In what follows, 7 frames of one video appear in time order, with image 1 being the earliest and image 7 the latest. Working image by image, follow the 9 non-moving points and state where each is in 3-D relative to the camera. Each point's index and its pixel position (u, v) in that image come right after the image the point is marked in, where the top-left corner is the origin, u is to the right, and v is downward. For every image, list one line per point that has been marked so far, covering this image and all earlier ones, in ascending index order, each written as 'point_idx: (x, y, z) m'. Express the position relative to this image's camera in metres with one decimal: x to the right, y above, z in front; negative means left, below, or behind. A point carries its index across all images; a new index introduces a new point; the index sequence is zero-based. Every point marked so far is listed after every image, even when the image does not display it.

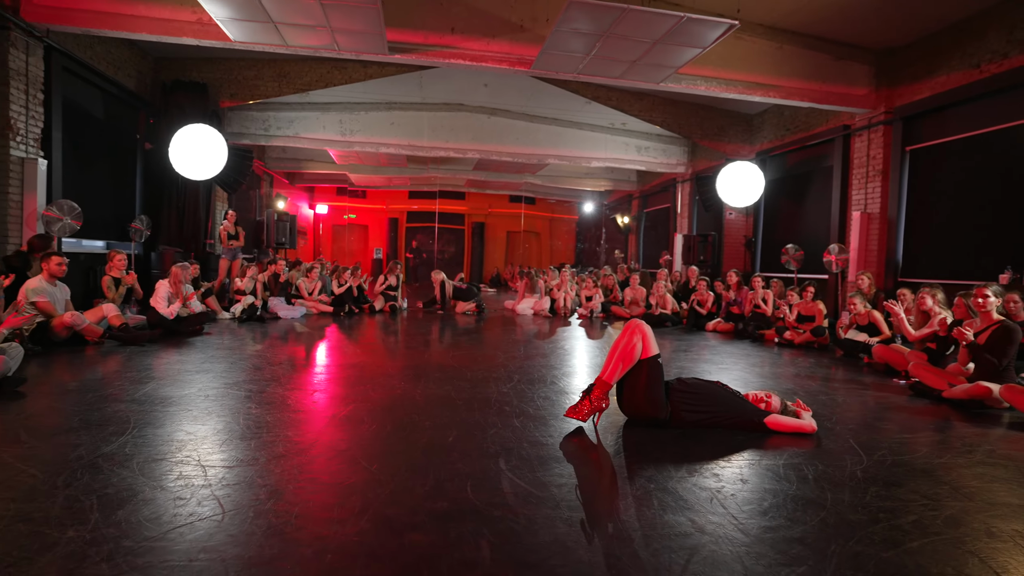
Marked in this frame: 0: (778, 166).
0: (+5.0, +2.3, +9.4) m
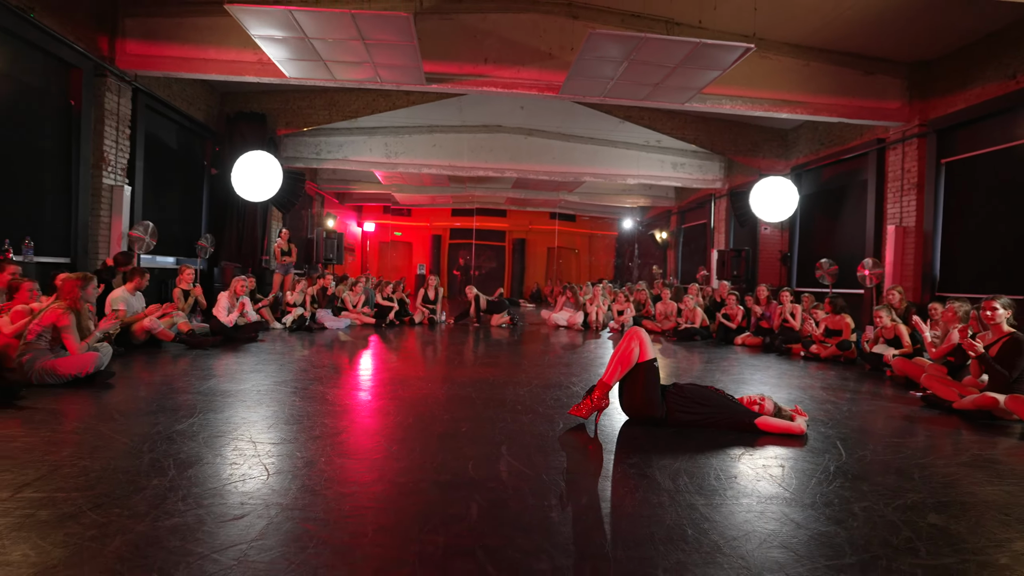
0: (+5.6, +2.0, +9.4) m
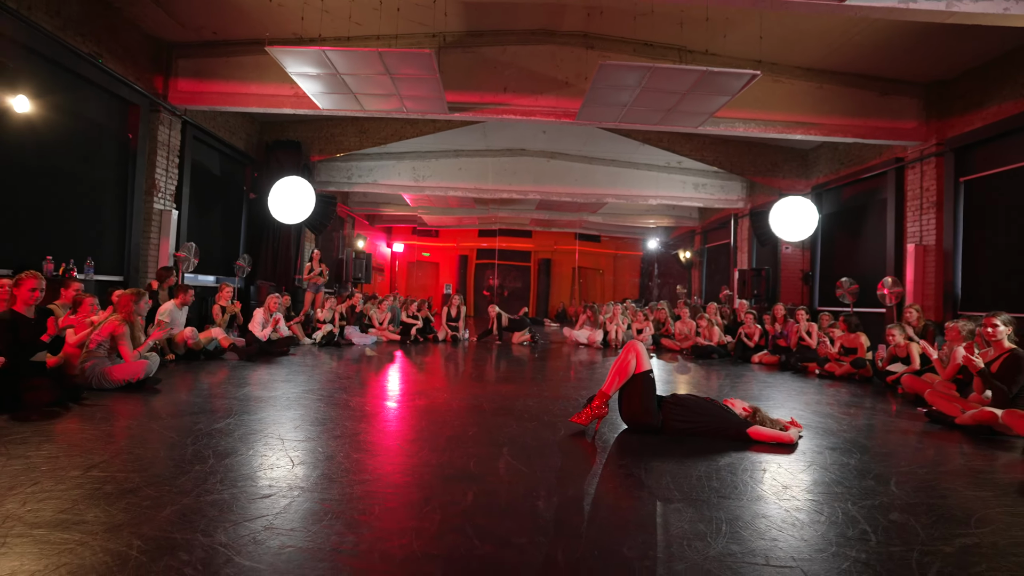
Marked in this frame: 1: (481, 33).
0: (+6.0, +1.6, +9.4) m
1: (-0.4, +3.6, +7.0) m
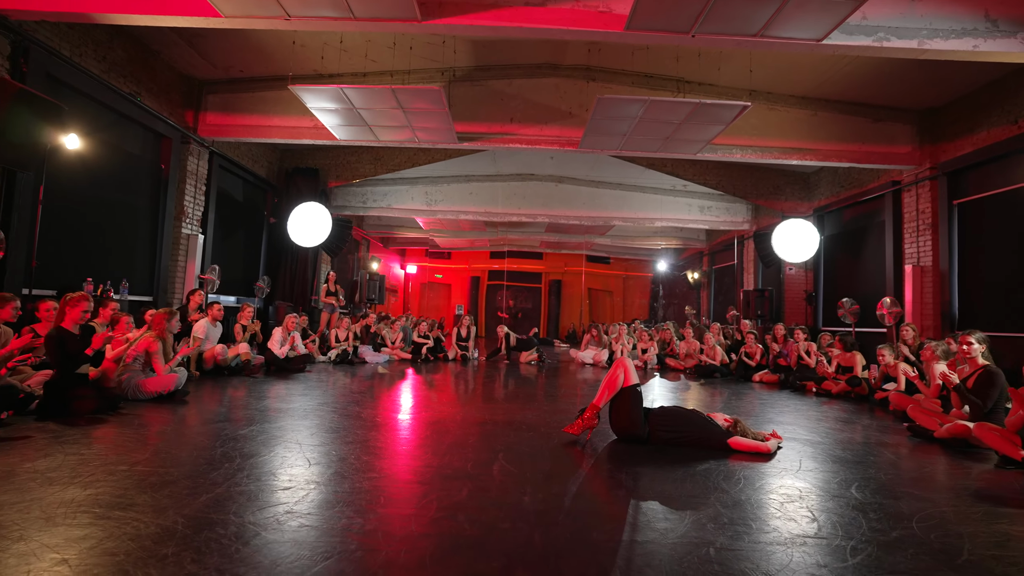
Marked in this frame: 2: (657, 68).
0: (+6.2, +1.3, +9.5) m
1: (-0.3, +3.3, +7.5) m
2: (+2.1, +3.1, +7.1) m
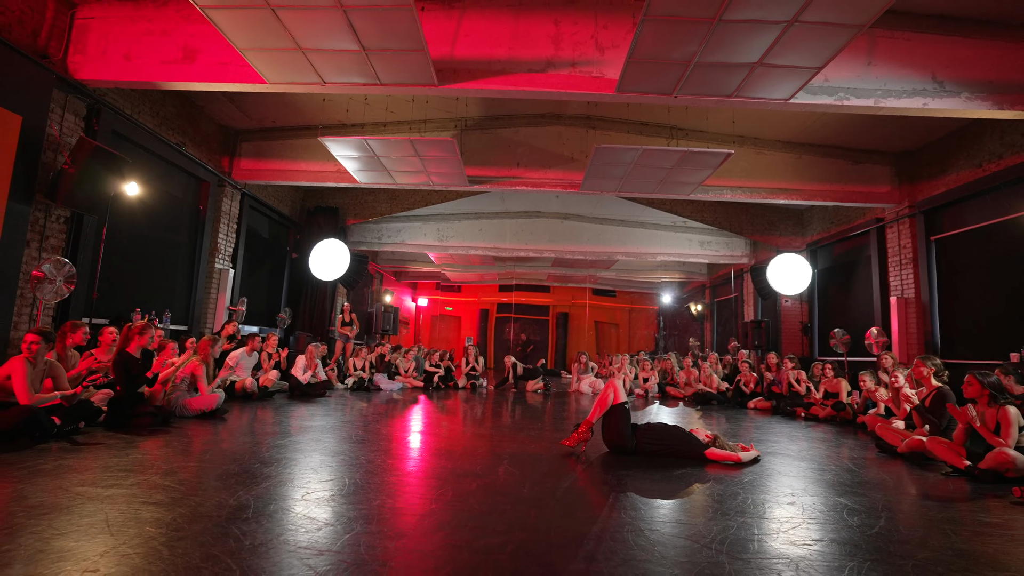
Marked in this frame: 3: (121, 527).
0: (+6.3, +0.6, +10.0) m
1: (-0.2, +2.8, +8.2) m
2: (+2.2, +2.7, +7.8) m
3: (-1.5, -0.9, +1.9) m
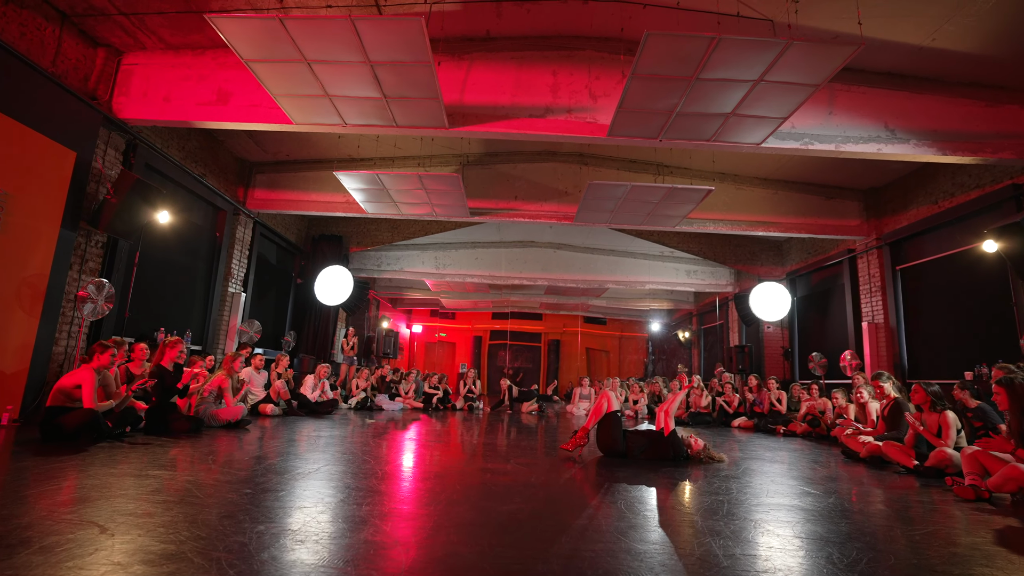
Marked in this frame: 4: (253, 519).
0: (+6.2, +0.1, +10.6) m
1: (-0.3, +2.4, +8.8) m
2: (+2.1, +2.3, +8.4) m
3: (-1.4, -1.0, +2.3) m
4: (-1.1, -0.9, +2.0) m
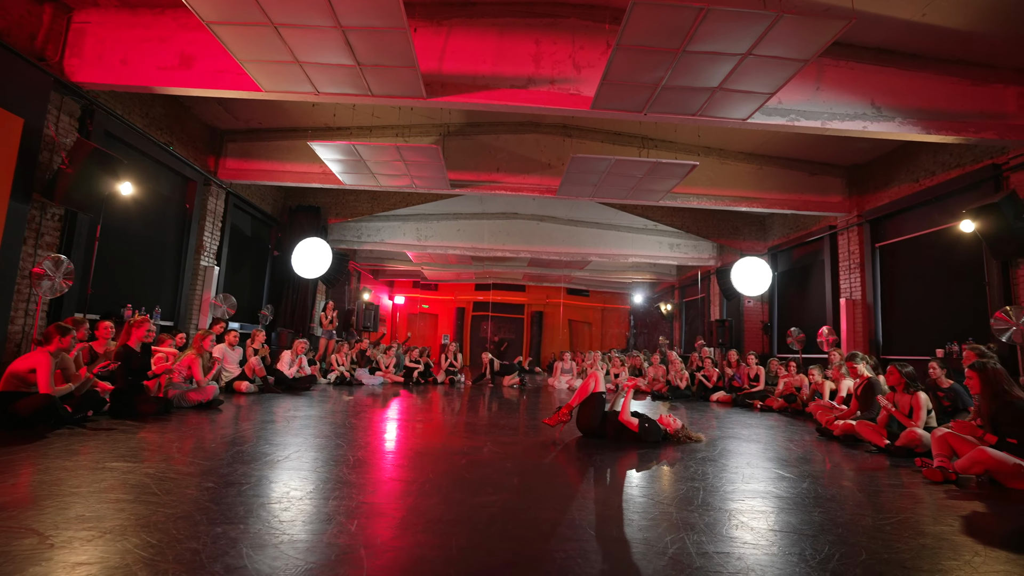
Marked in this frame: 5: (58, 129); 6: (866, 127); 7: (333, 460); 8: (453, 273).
0: (+5.9, +0.6, +10.7) m
1: (-0.6, +2.8, +8.6) m
2: (+1.9, +2.7, +8.3) m
3: (-1.6, -0.9, +2.2) m
4: (-1.2, -0.9, +2.0) m
5: (-4.9, +1.7, +5.4) m
6: (+3.9, +1.8, +5.5) m
7: (-1.1, -1.0, +3.2) m
8: (-2.0, +0.5, +17.0) m
